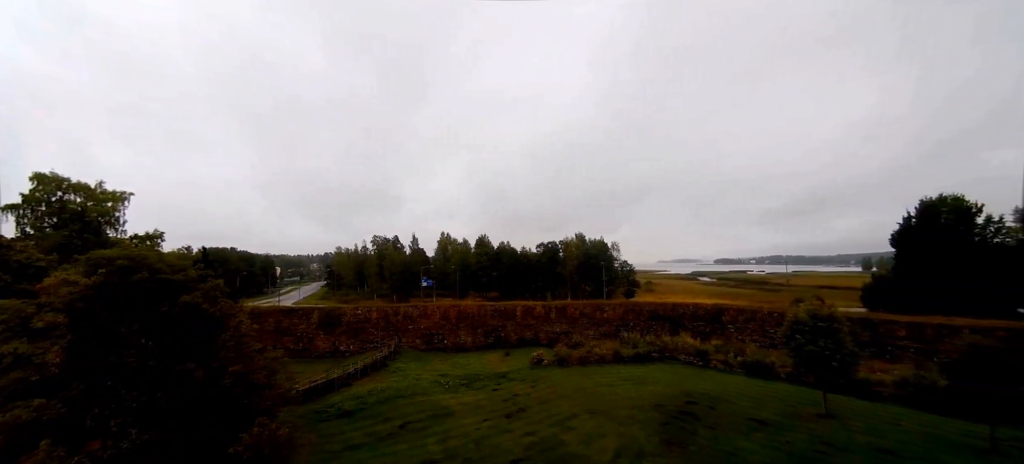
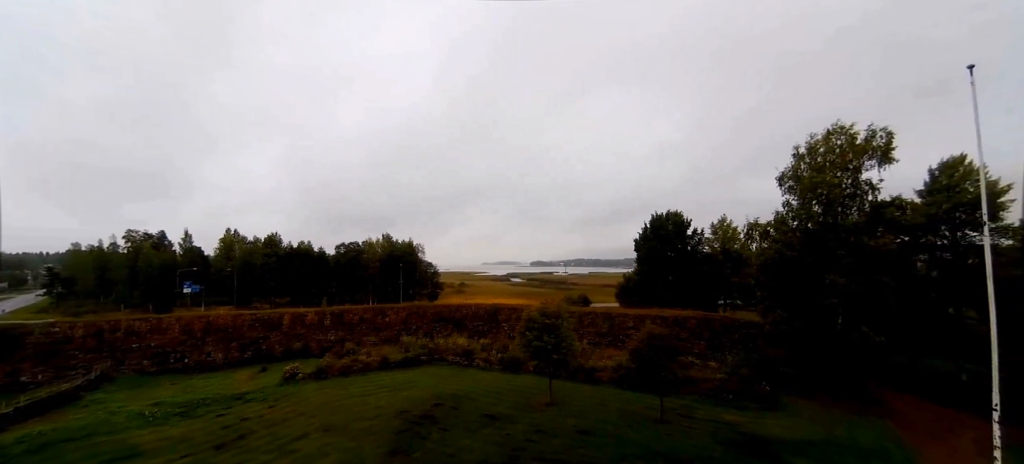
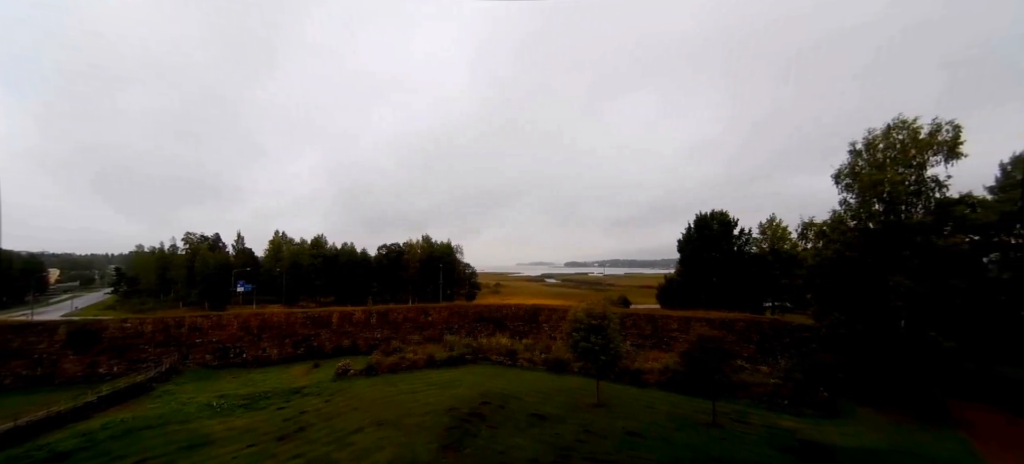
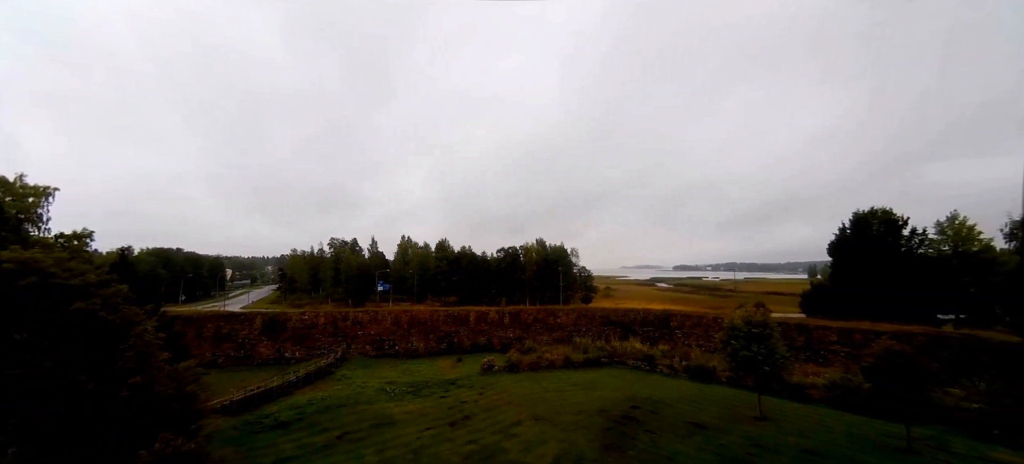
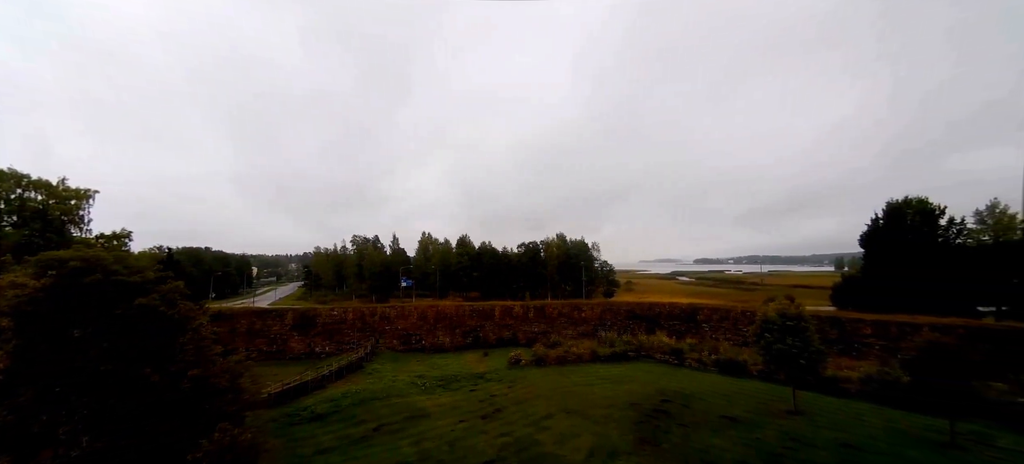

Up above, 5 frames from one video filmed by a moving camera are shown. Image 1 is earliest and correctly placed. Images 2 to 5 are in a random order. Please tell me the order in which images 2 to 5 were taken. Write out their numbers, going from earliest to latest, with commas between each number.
5, 4, 3, 2
